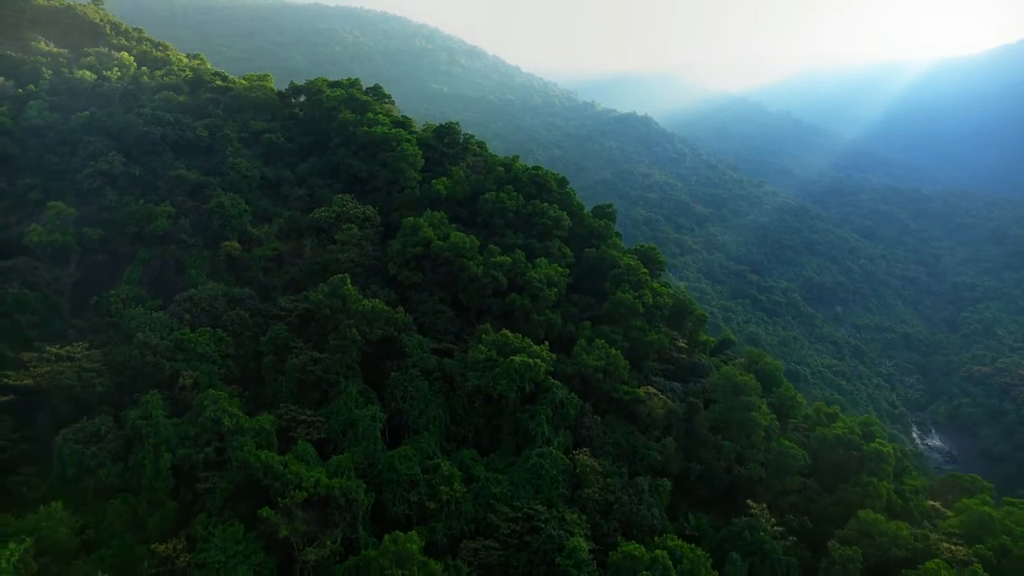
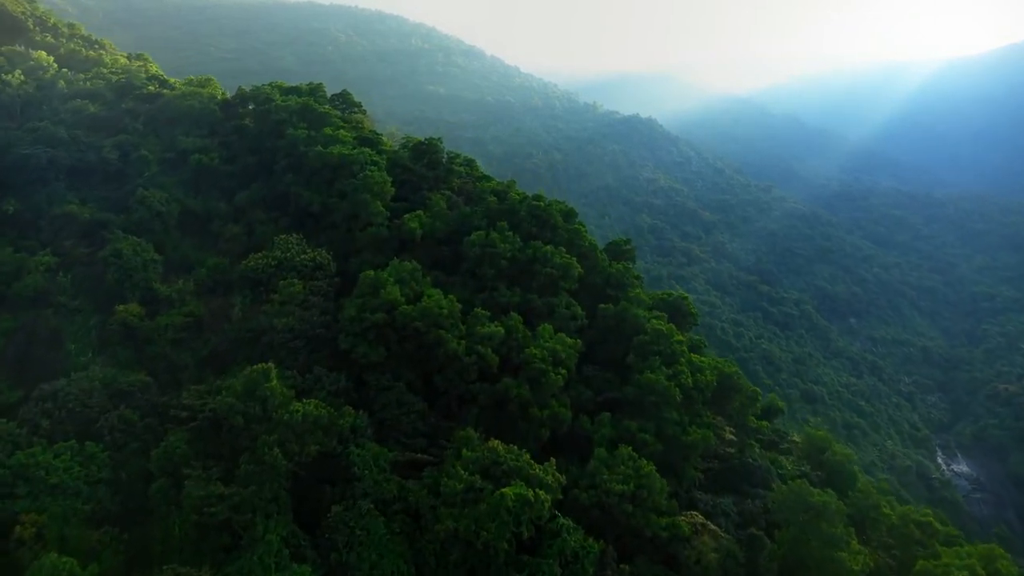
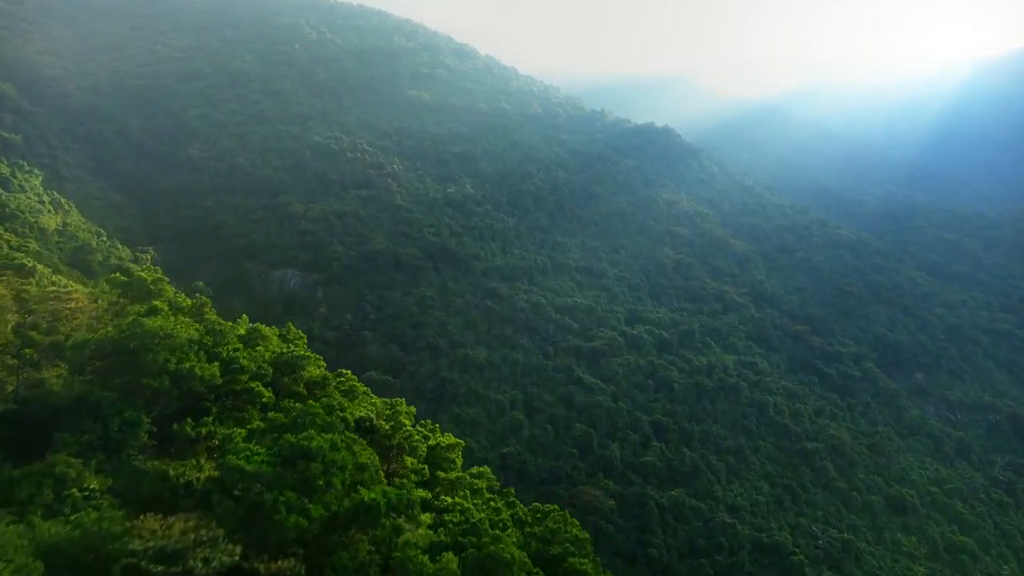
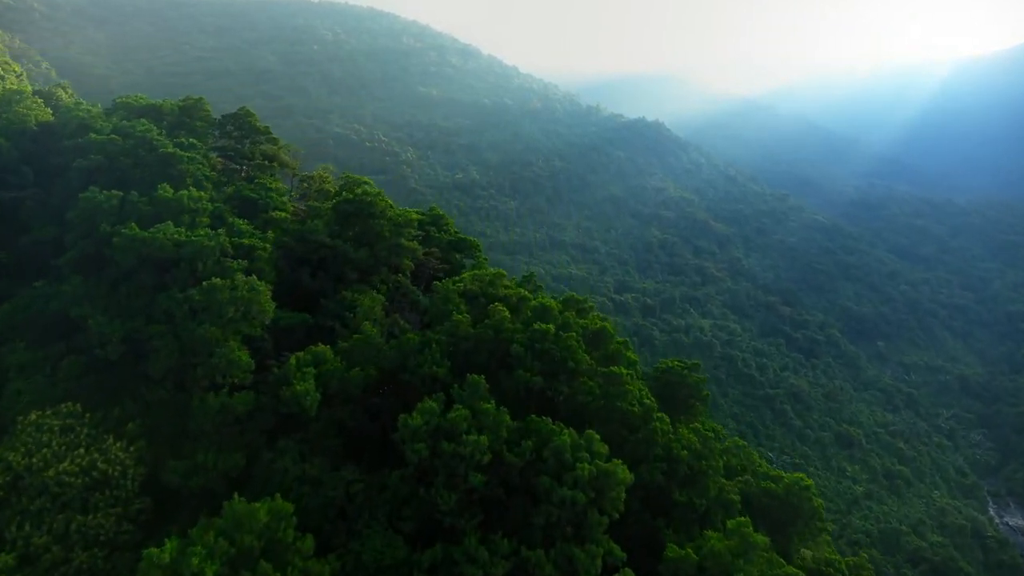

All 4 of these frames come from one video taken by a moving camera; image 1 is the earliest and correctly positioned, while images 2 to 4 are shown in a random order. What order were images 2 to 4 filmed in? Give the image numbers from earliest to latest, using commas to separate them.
2, 4, 3
